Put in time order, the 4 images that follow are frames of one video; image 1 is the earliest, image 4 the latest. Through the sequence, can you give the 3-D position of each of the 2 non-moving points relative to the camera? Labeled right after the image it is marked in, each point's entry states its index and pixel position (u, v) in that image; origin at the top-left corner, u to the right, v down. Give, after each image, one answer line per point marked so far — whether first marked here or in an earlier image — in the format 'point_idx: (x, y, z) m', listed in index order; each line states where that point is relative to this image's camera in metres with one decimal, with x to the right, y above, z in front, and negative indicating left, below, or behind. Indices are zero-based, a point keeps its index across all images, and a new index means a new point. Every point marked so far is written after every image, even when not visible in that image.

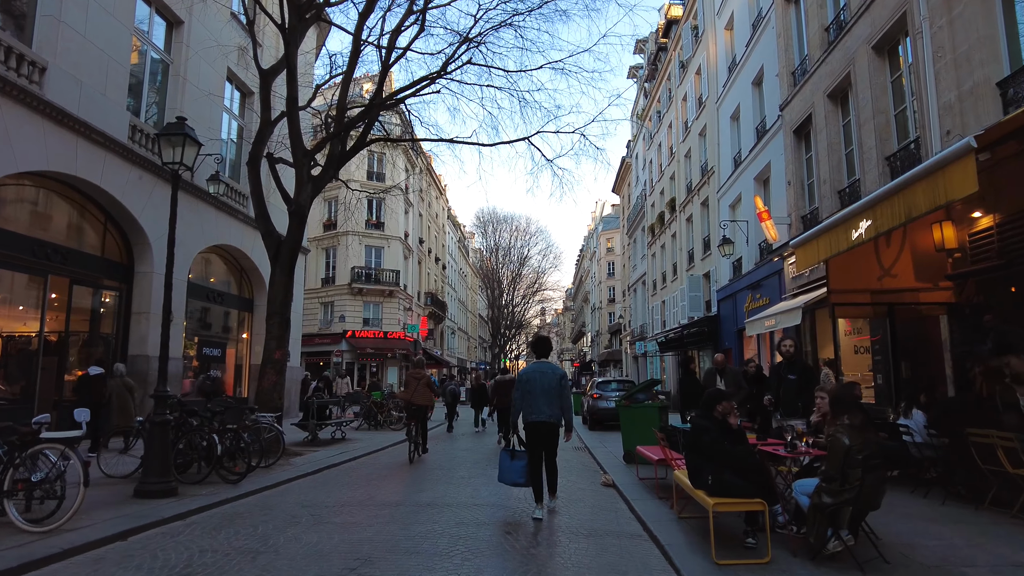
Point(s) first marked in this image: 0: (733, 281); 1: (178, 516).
0: (+6.3, +0.2, +18.6) m
1: (-3.0, -2.0, +5.8) m
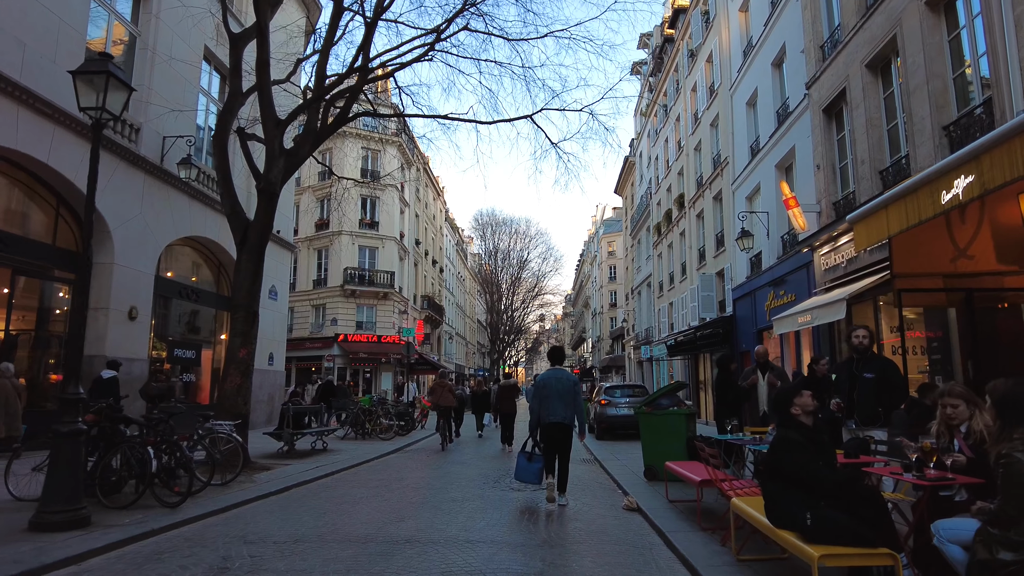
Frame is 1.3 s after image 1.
0: (+6.3, +0.3, +17.2) m
1: (-3.0, -1.8, +4.4) m
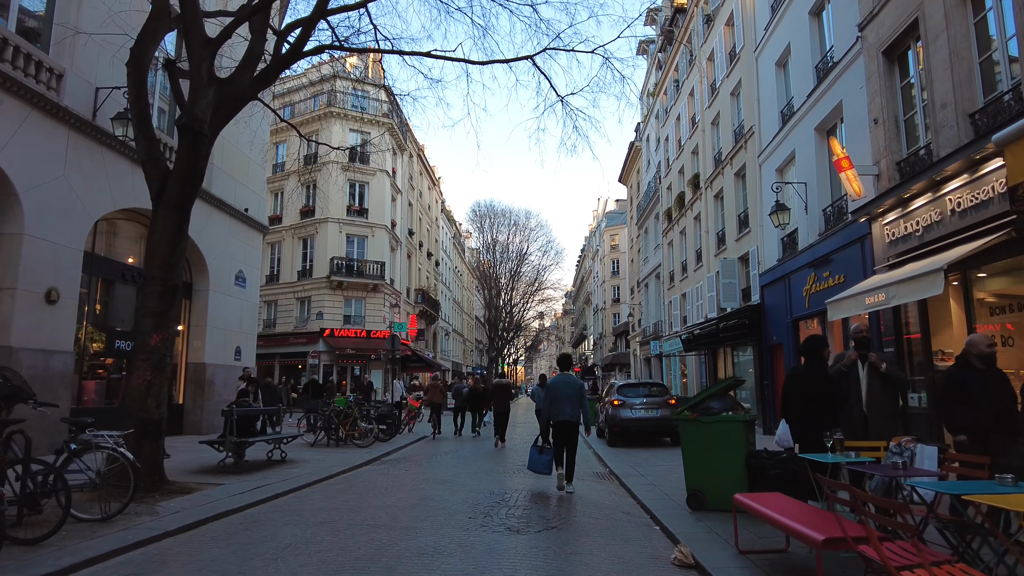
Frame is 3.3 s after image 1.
0: (+6.3, +0.6, +15.0) m
1: (-3.0, -1.5, +2.2) m
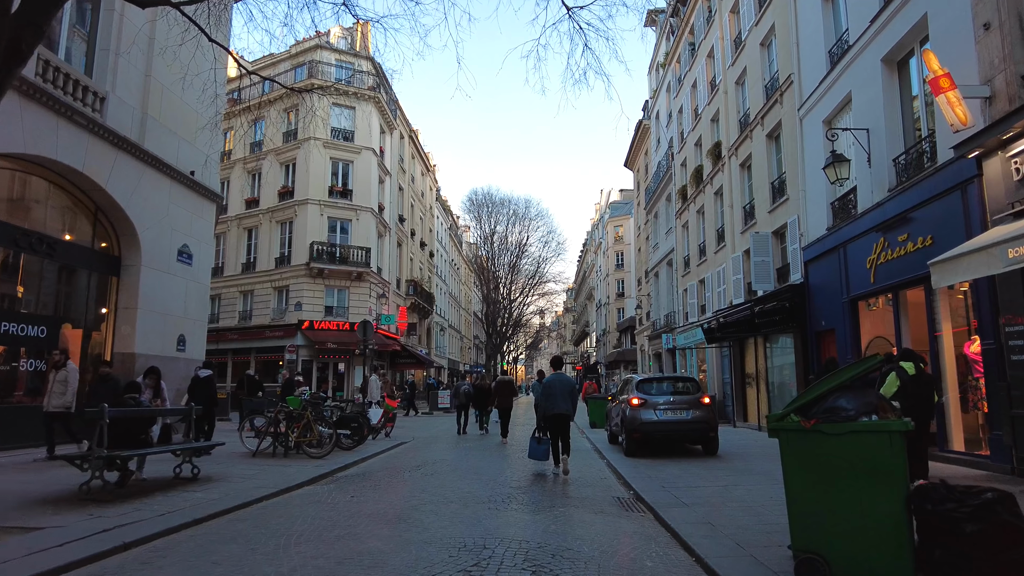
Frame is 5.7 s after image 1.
0: (+6.2, +1.1, +12.3) m
1: (-3.1, -1.0, -0.5) m
